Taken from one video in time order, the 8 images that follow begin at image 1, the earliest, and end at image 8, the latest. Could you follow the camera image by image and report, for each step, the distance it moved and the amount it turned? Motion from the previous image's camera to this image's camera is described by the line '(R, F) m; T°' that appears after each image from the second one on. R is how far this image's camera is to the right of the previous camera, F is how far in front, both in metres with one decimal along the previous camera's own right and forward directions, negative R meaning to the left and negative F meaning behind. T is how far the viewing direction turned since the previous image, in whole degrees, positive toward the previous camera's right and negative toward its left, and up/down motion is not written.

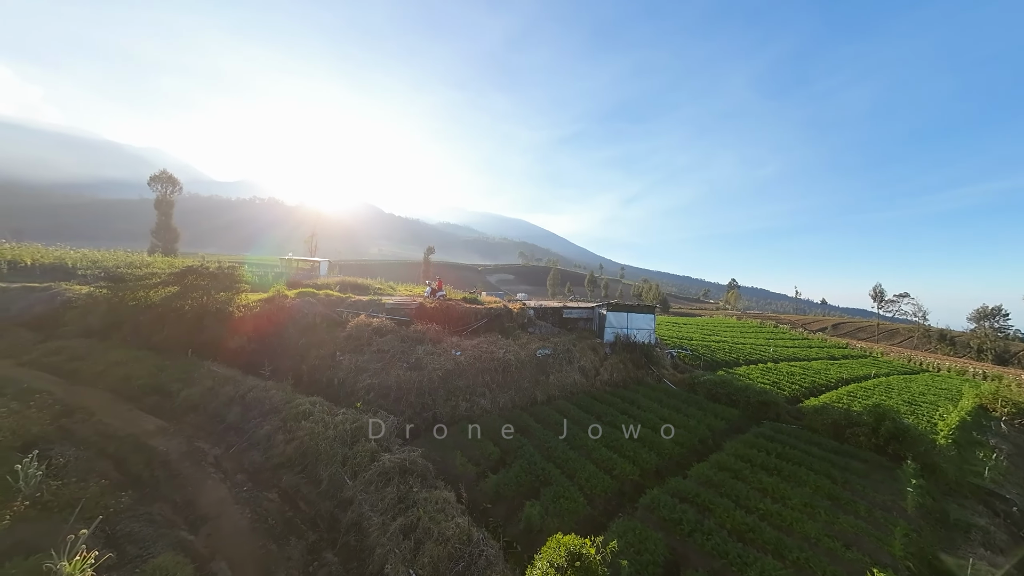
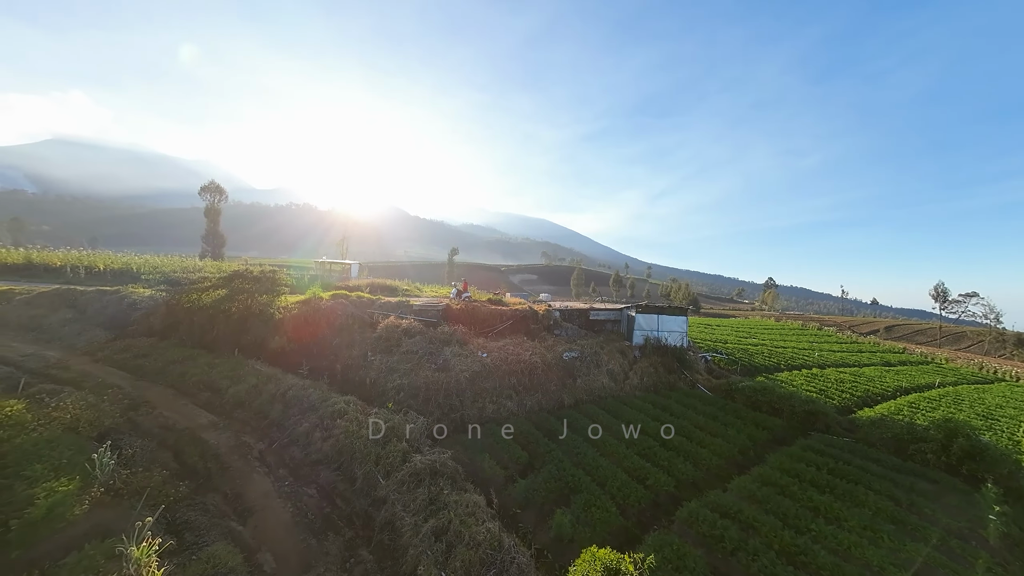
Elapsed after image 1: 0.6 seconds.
(-0.1, +0.1) m; -4°
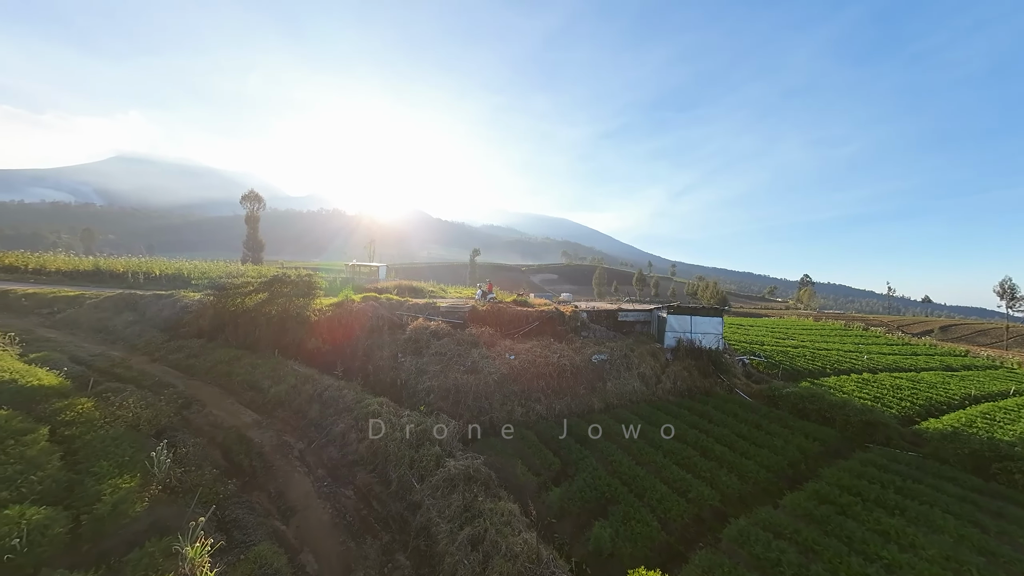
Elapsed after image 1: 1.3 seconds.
(-0.3, +0.2) m; -4°
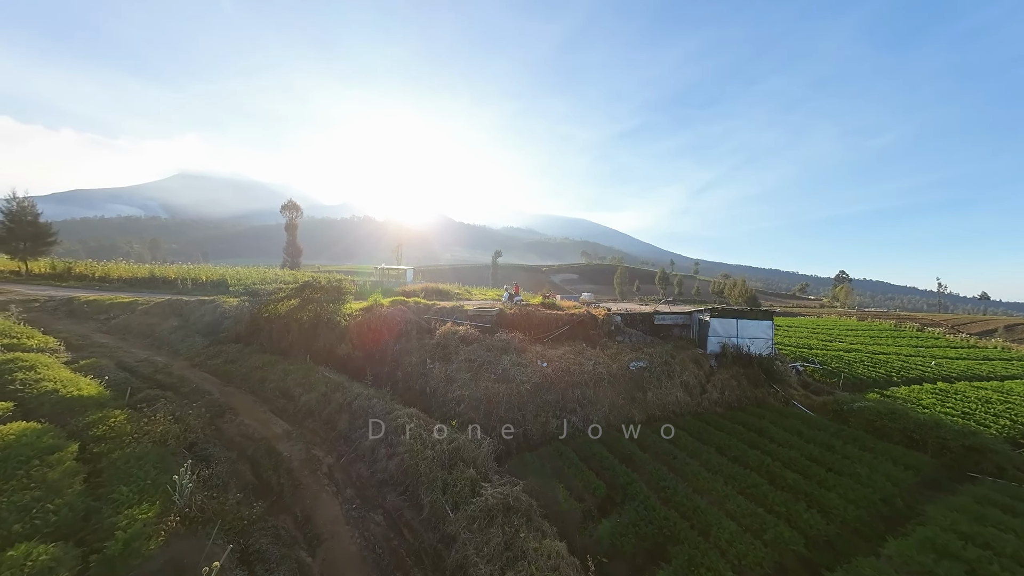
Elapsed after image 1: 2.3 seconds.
(-0.4, +0.8) m; -4°
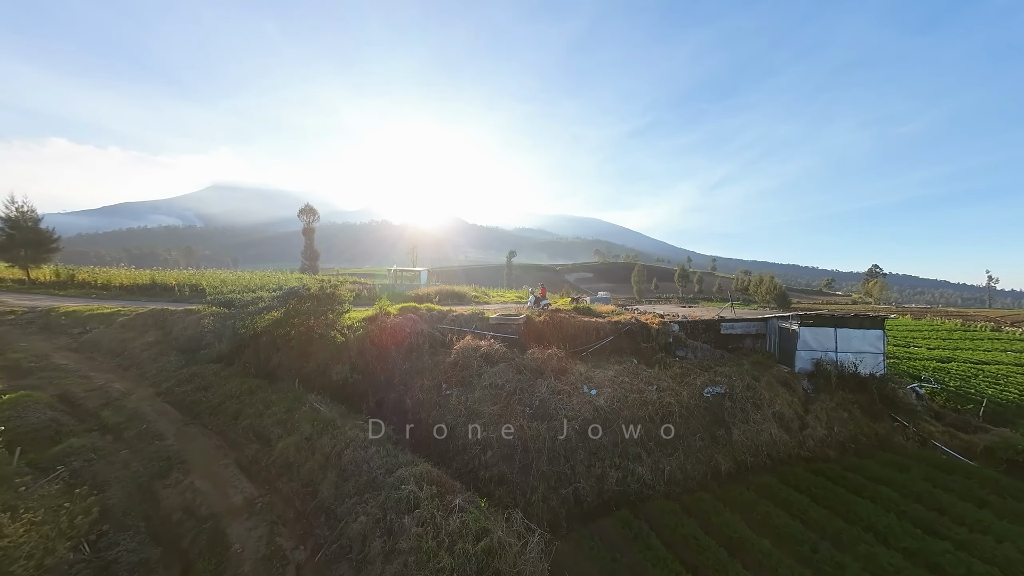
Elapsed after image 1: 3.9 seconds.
(-0.8, +3.2) m; -3°
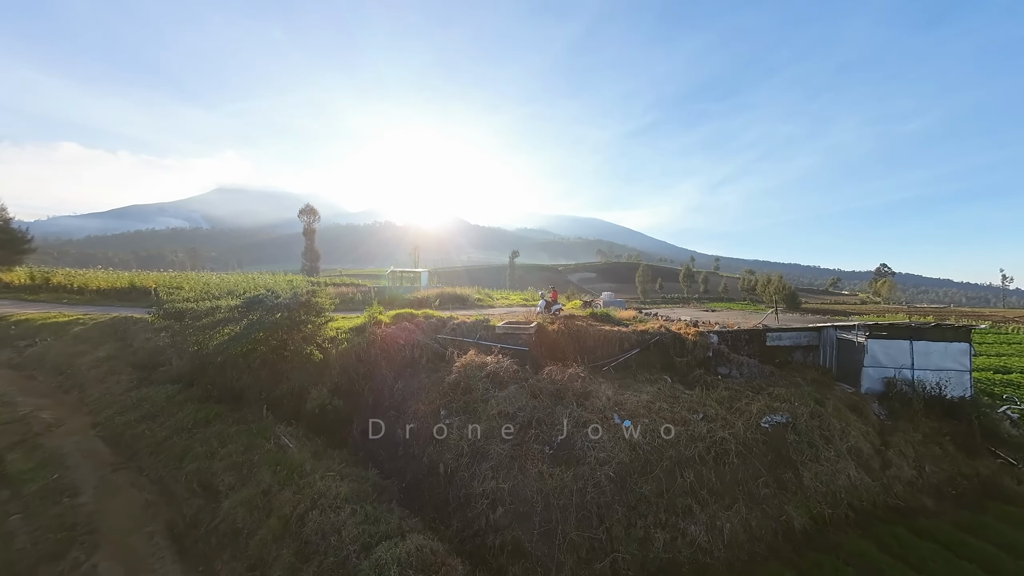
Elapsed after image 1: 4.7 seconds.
(-0.3, +2.1) m; 0°
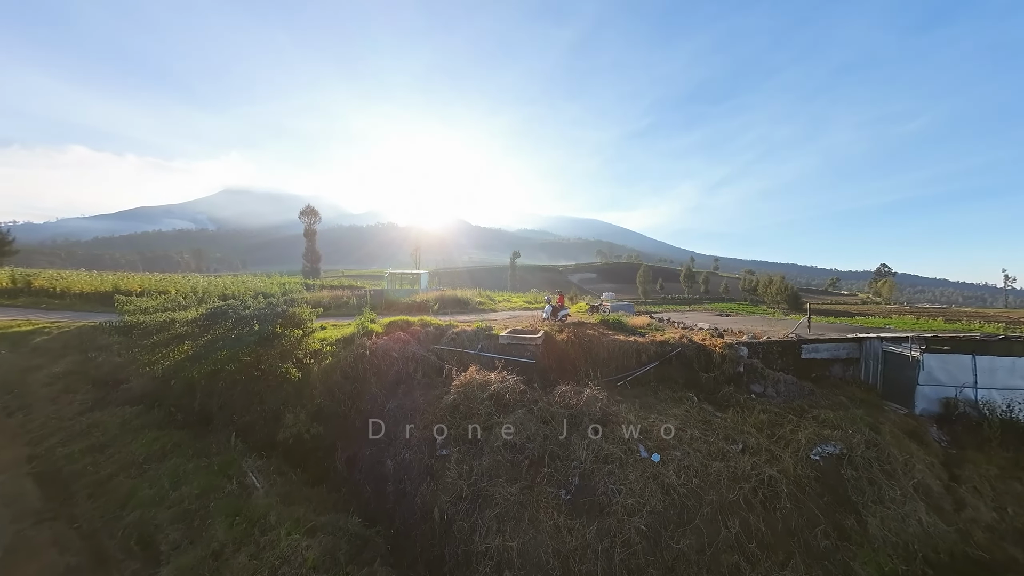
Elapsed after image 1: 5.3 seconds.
(-0.2, +1.4) m; 0°
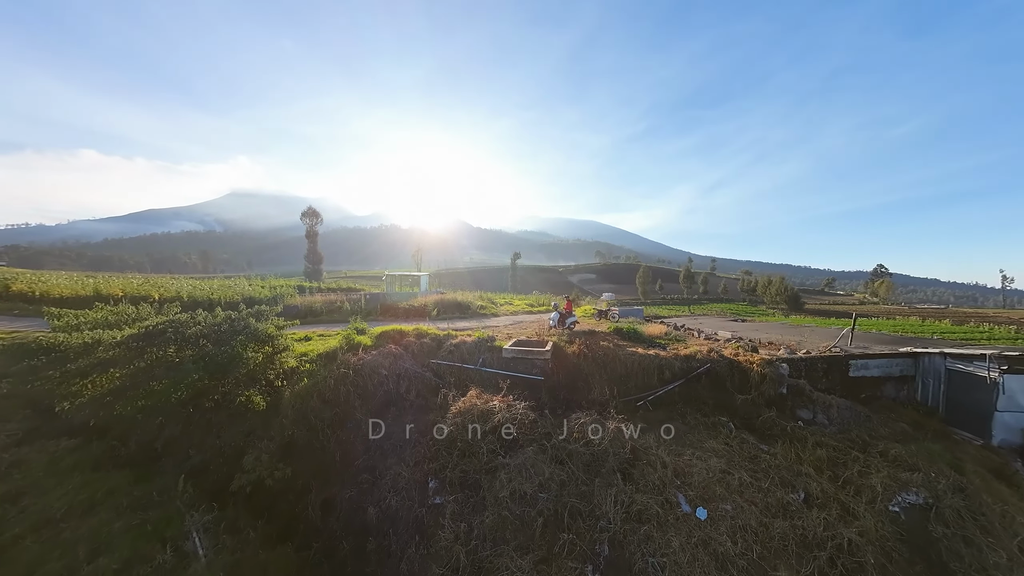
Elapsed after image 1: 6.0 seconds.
(-0.2, +1.5) m; 0°
